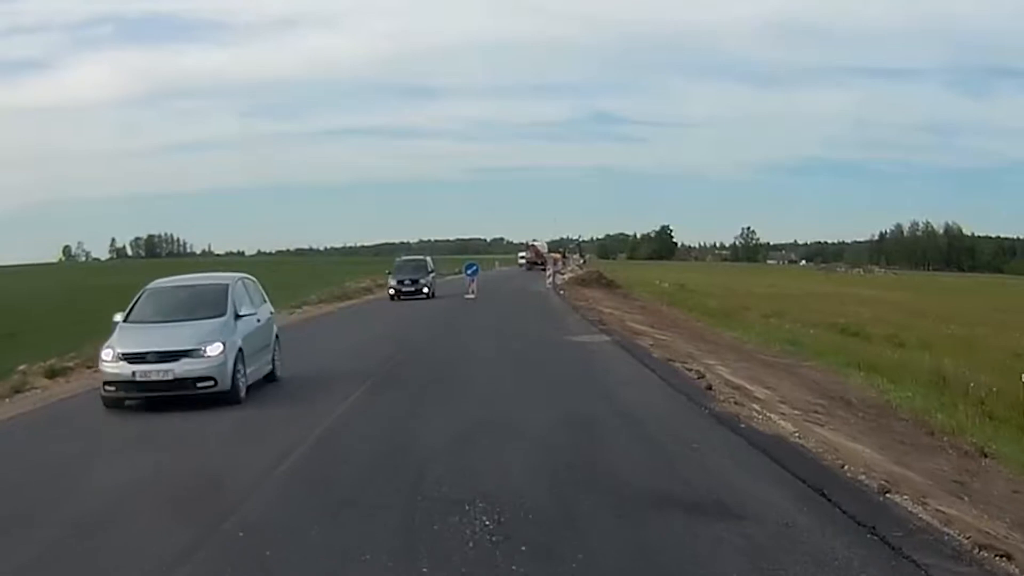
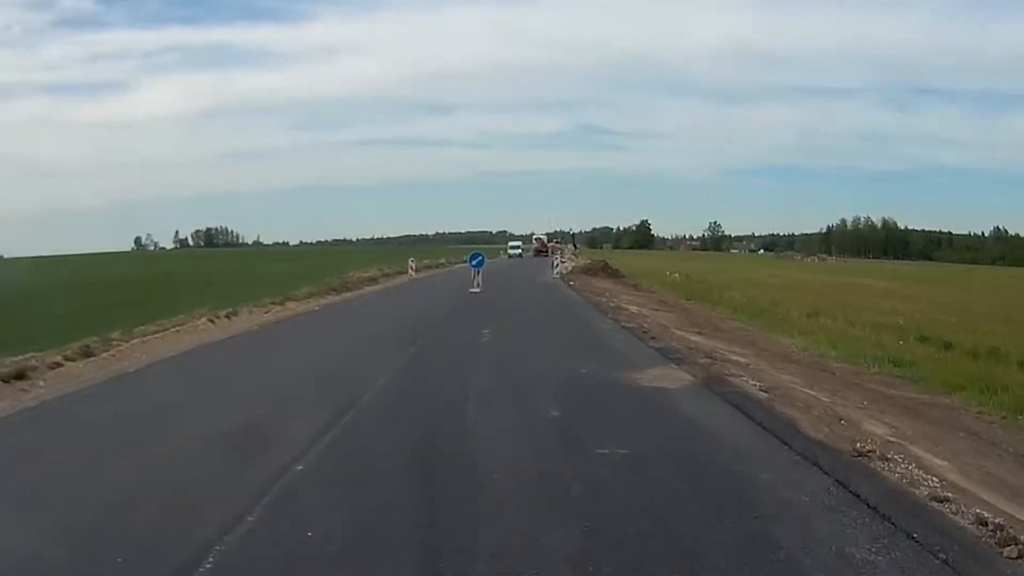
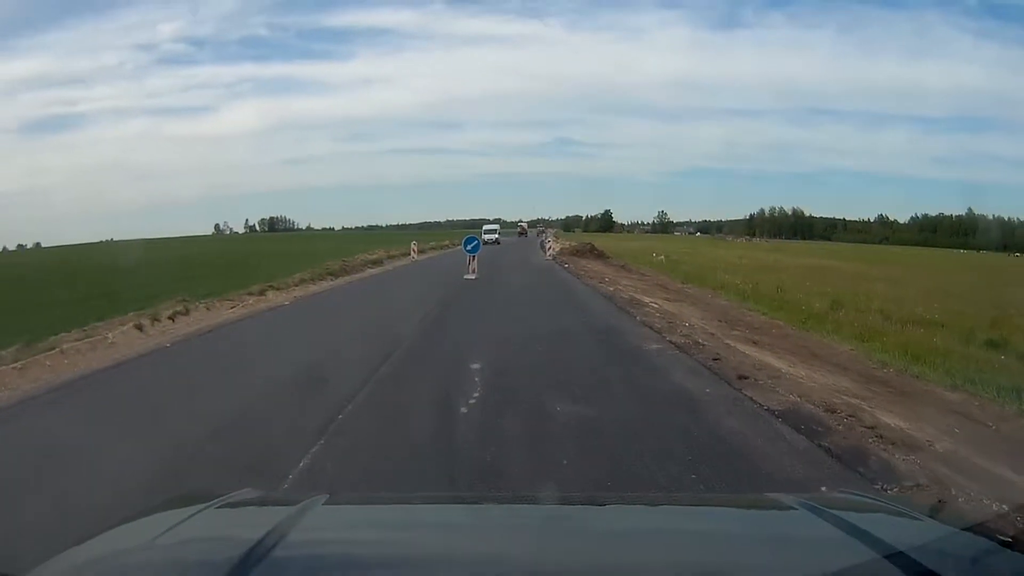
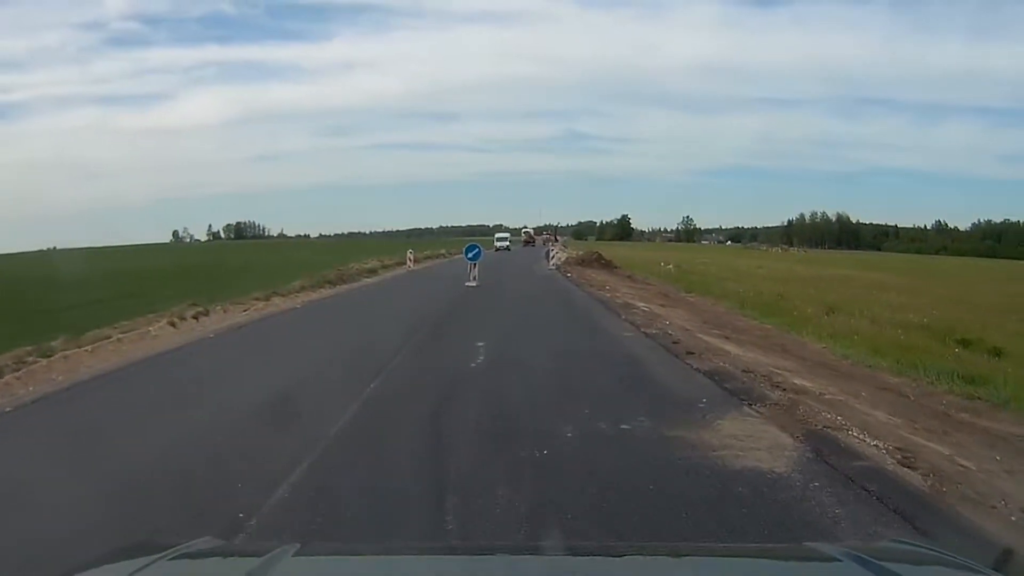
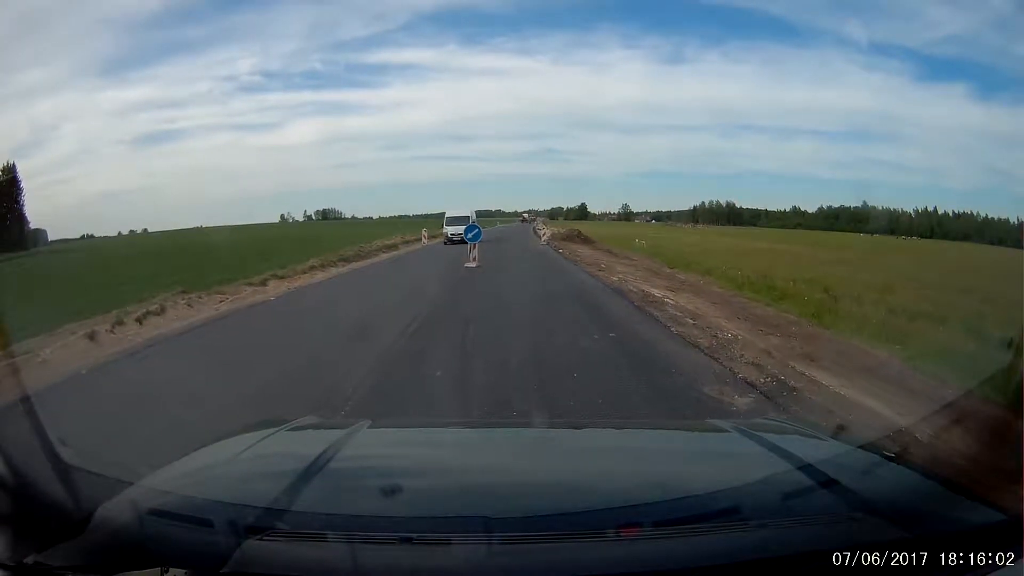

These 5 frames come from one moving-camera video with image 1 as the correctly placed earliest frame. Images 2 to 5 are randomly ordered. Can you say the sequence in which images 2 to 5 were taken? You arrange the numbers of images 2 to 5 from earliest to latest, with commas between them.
2, 4, 3, 5
